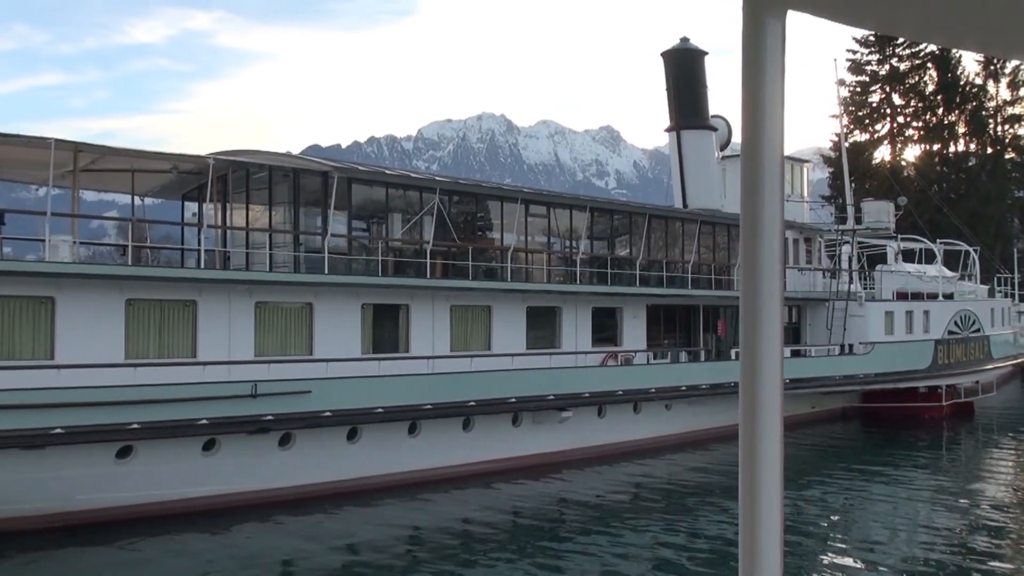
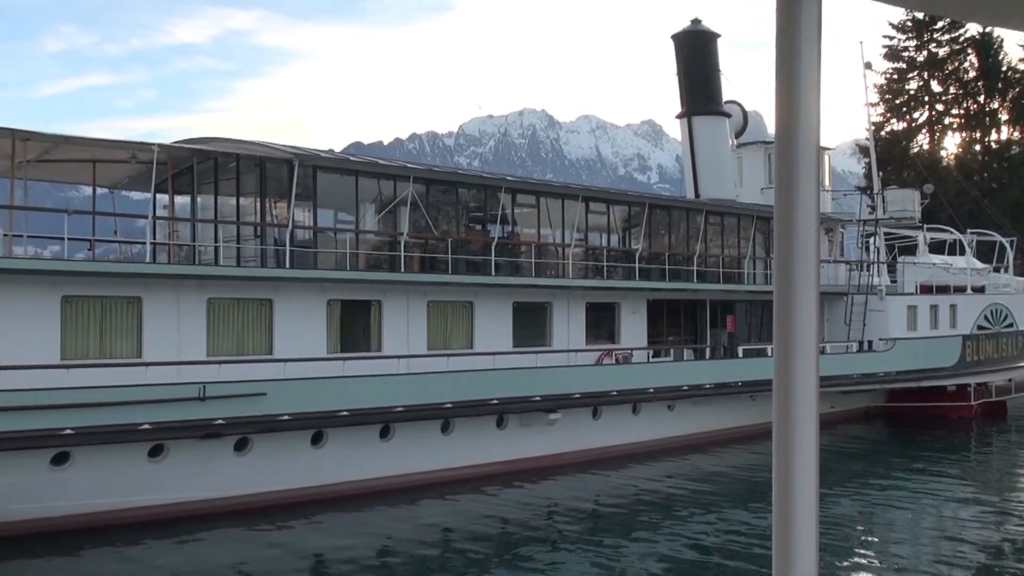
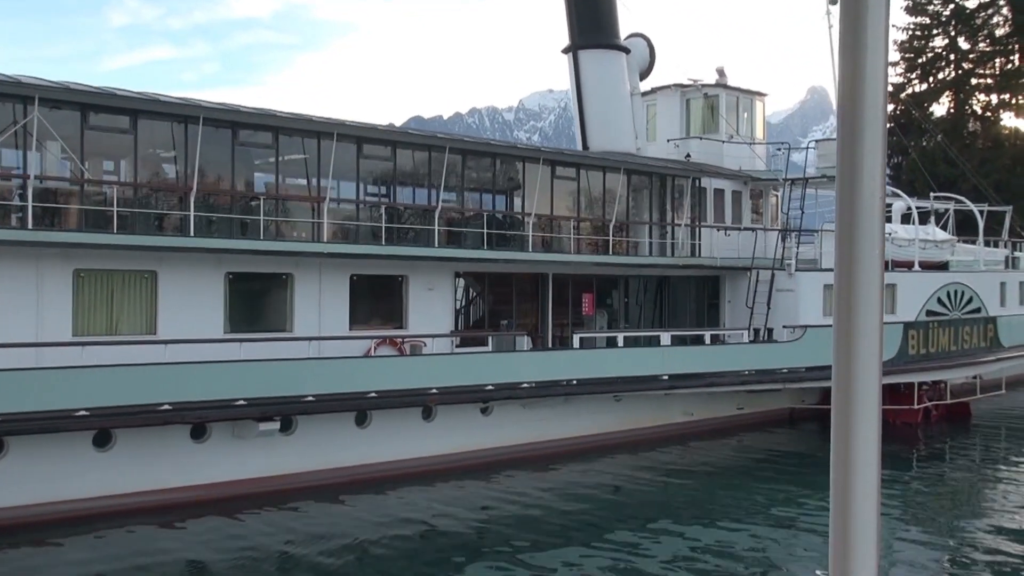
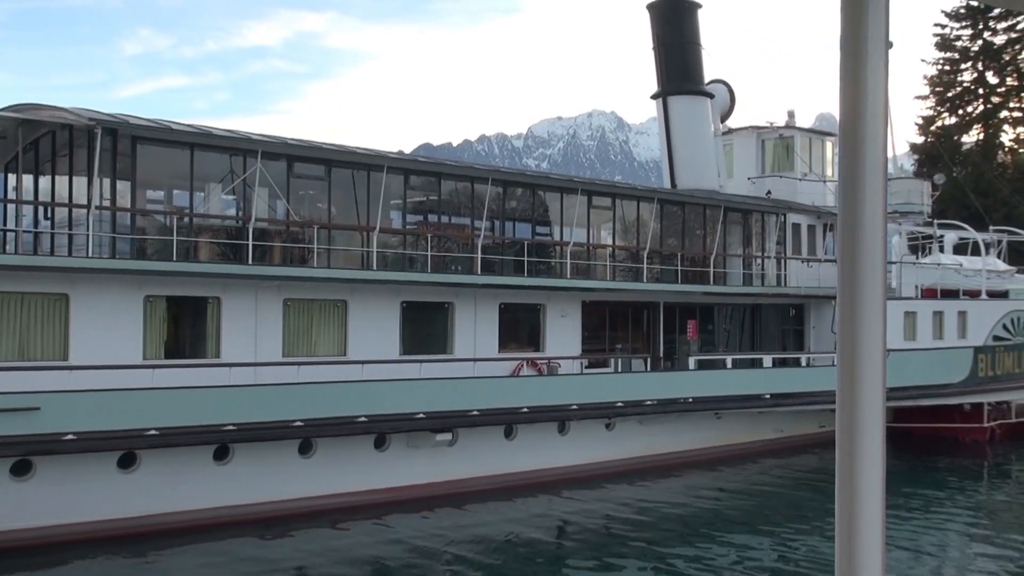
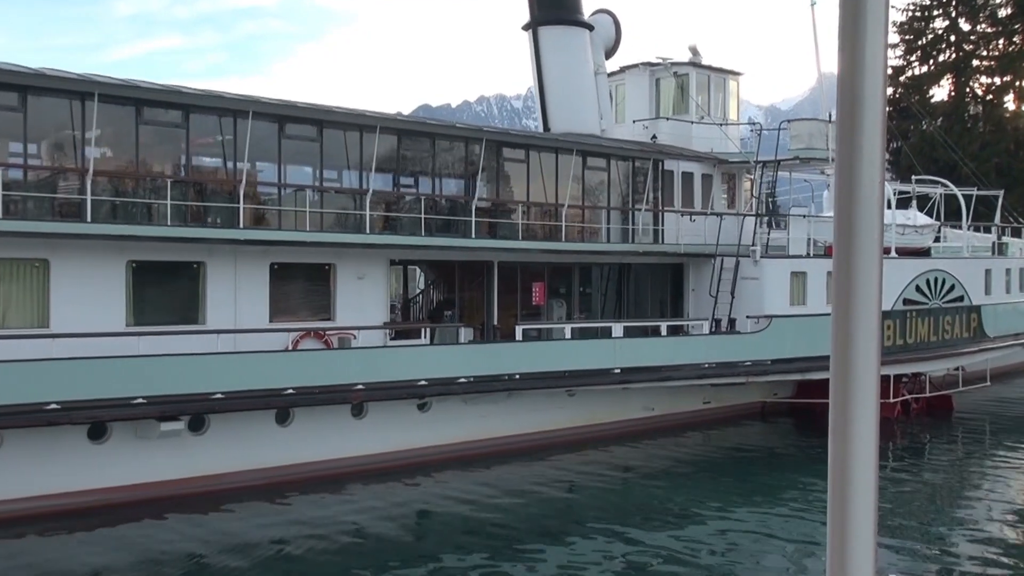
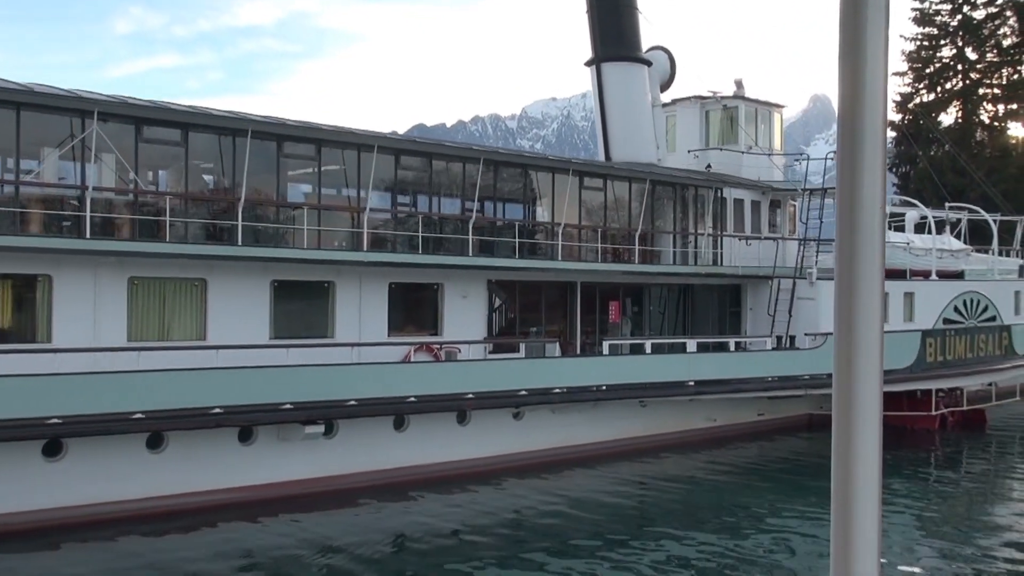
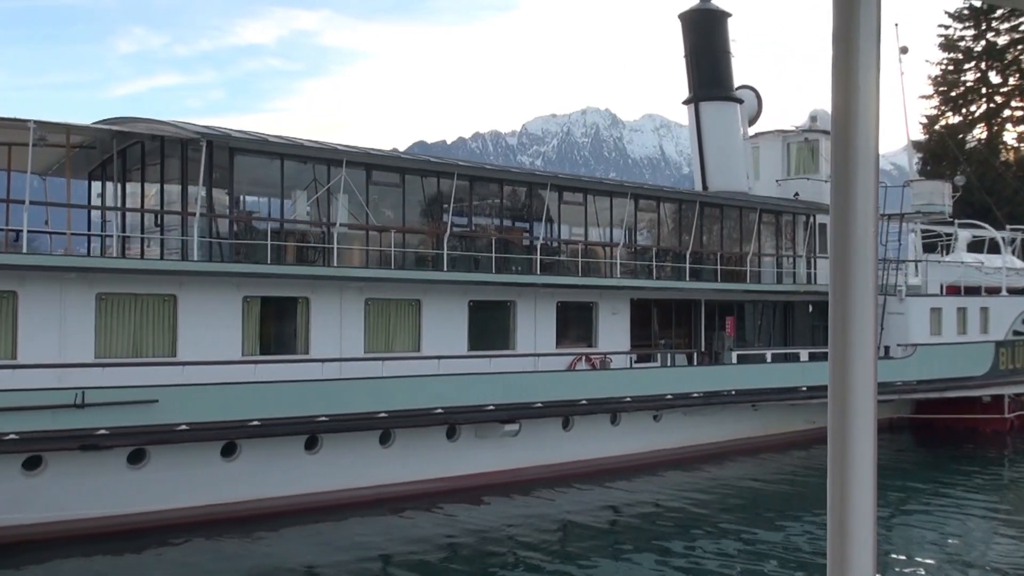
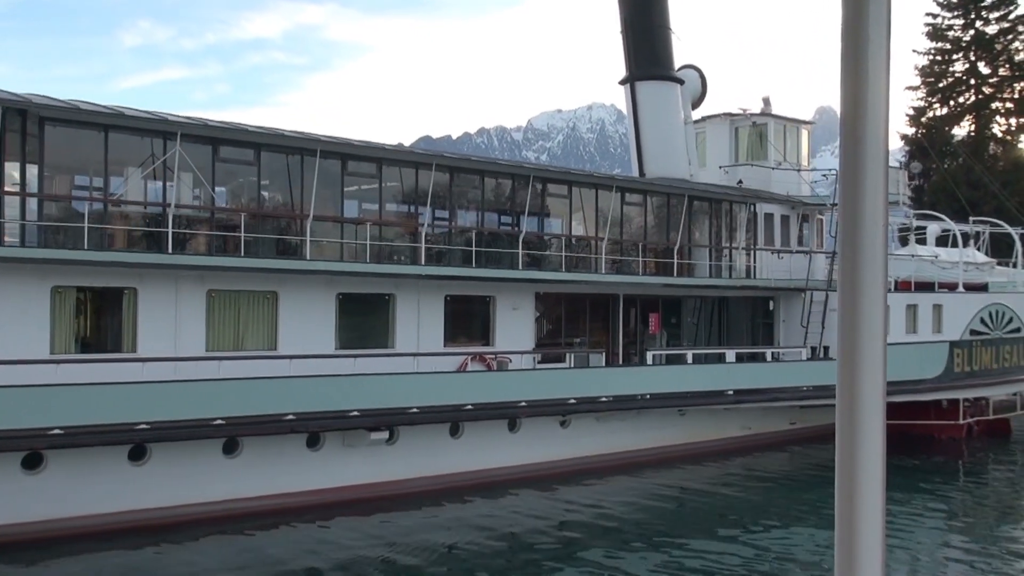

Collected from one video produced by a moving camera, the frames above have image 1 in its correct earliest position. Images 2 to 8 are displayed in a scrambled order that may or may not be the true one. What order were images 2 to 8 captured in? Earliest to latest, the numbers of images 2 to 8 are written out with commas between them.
2, 7, 4, 8, 6, 3, 5
